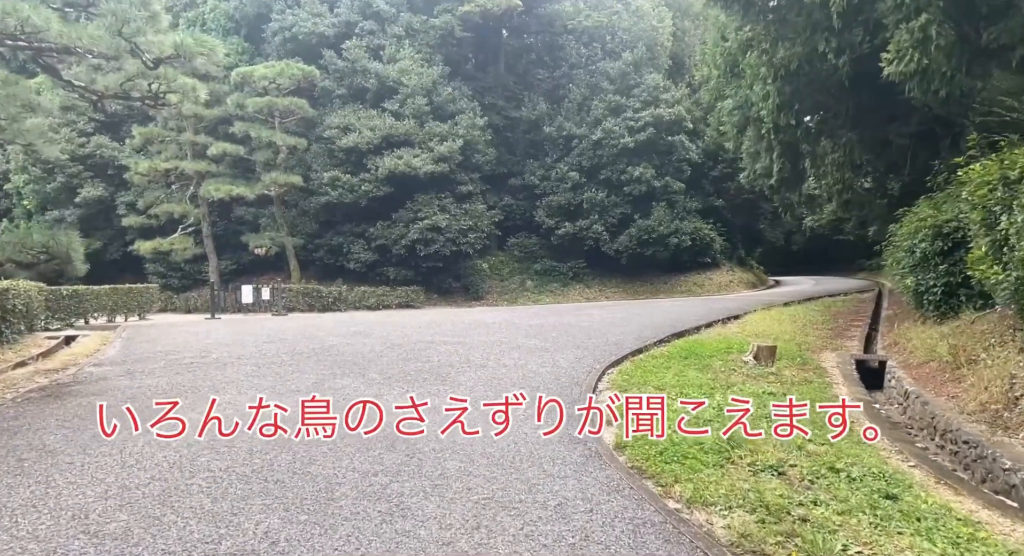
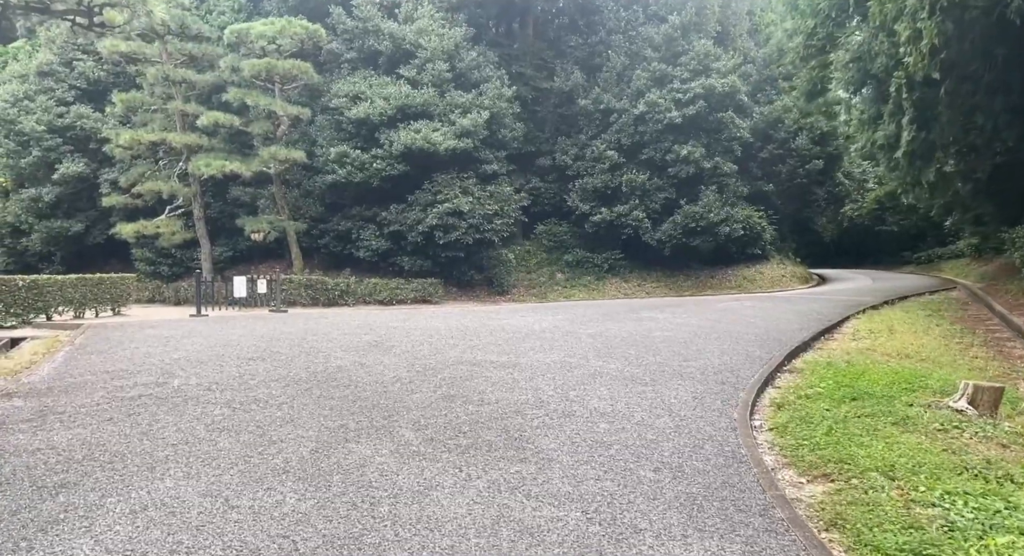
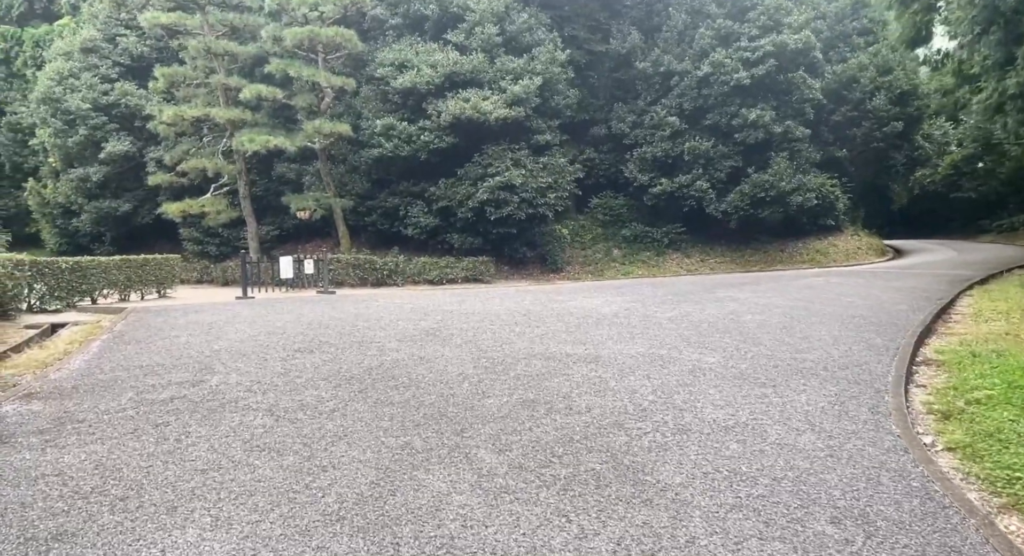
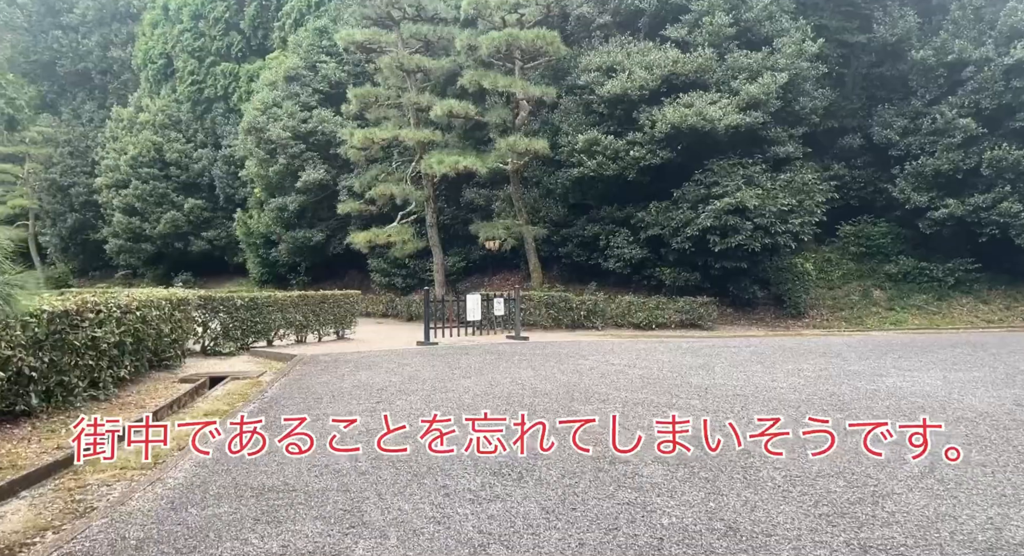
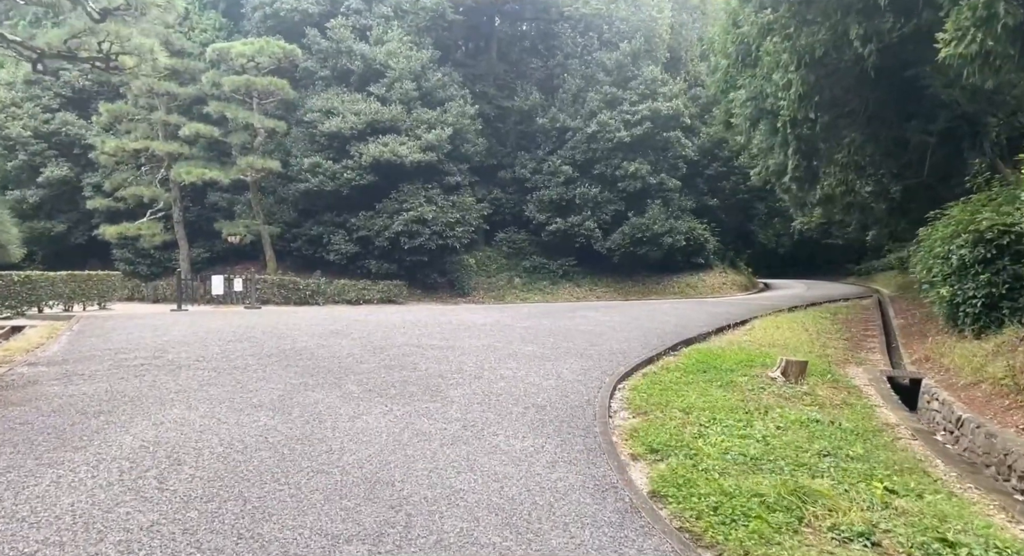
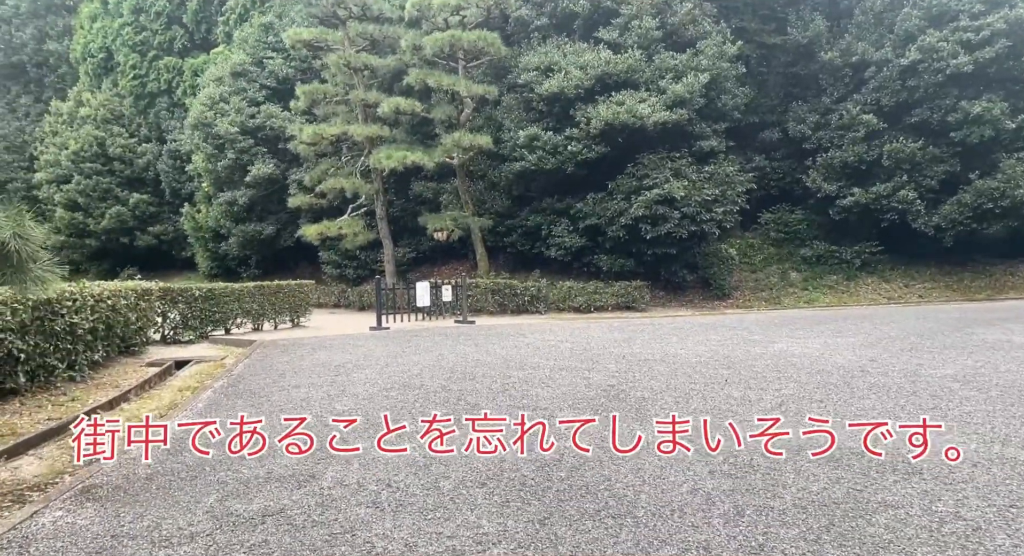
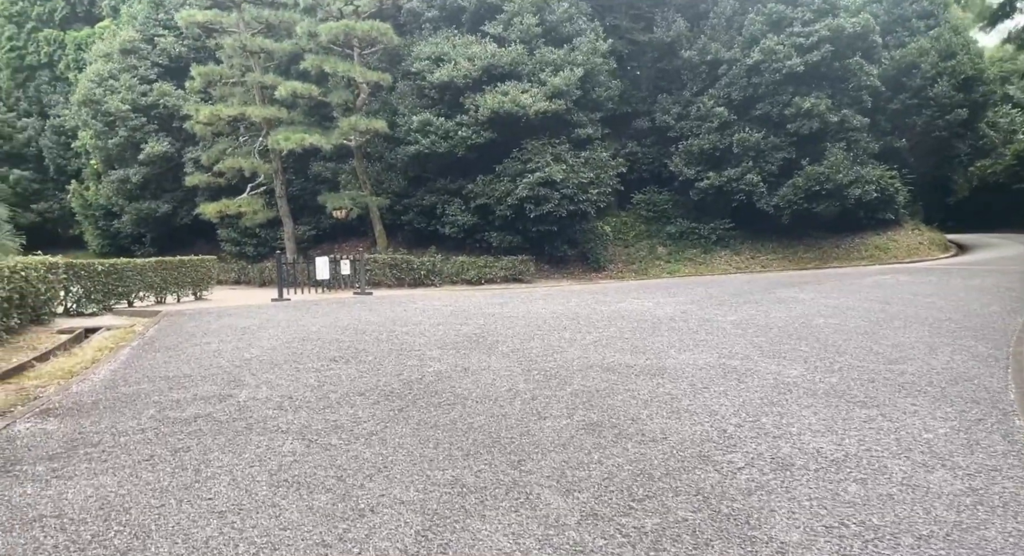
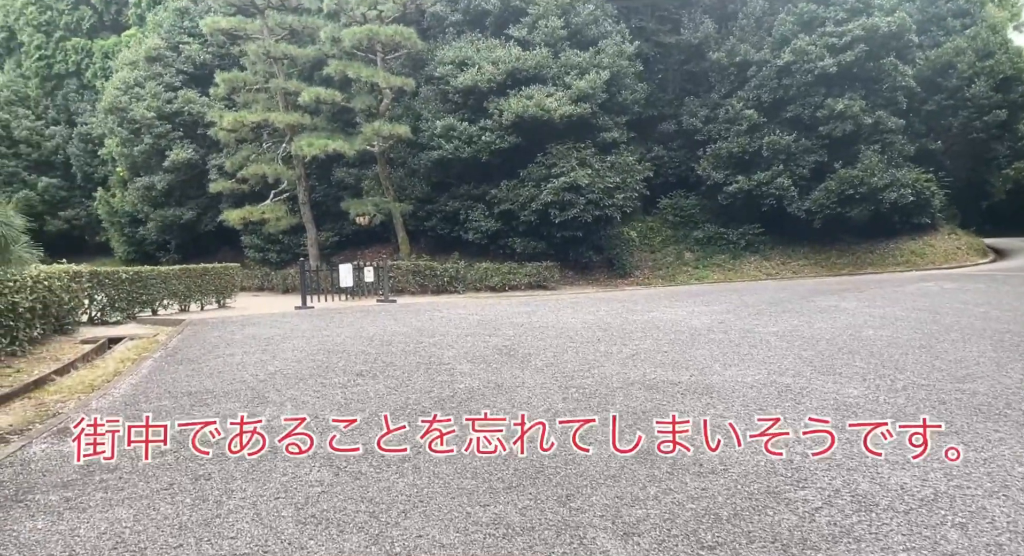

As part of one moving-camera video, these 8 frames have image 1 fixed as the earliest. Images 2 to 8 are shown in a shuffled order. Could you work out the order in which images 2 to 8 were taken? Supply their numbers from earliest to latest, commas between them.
5, 2, 3, 7, 8, 6, 4
